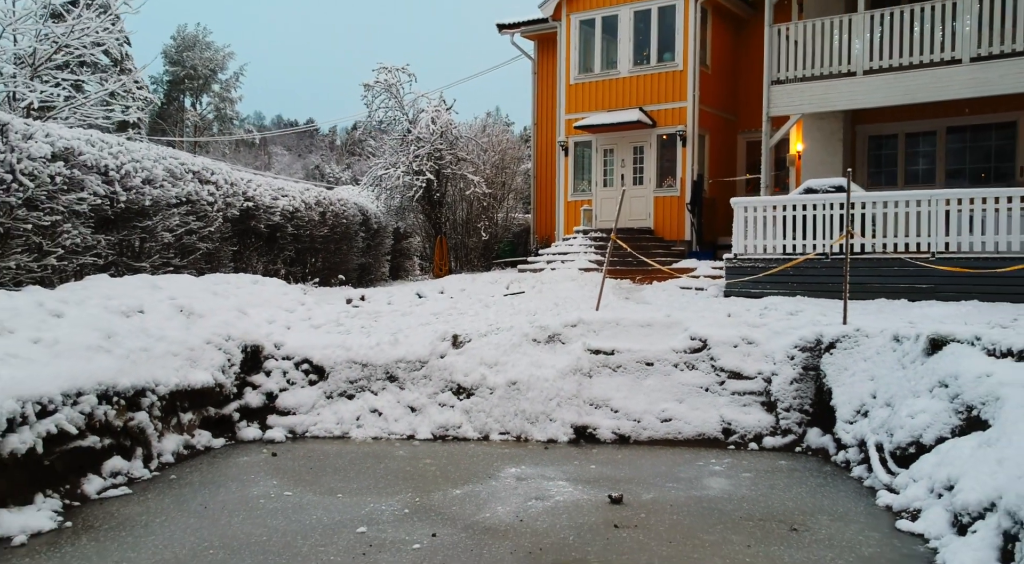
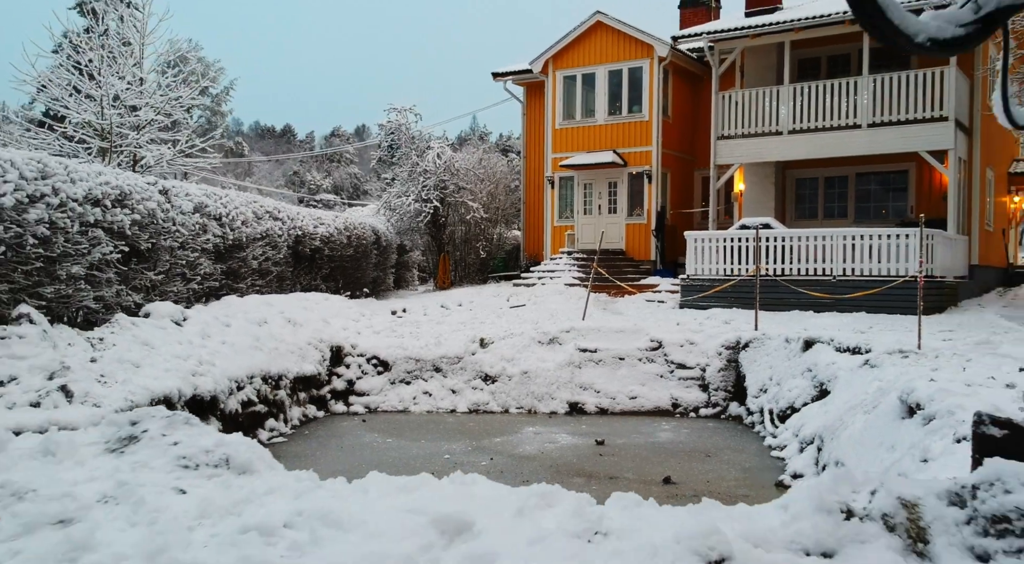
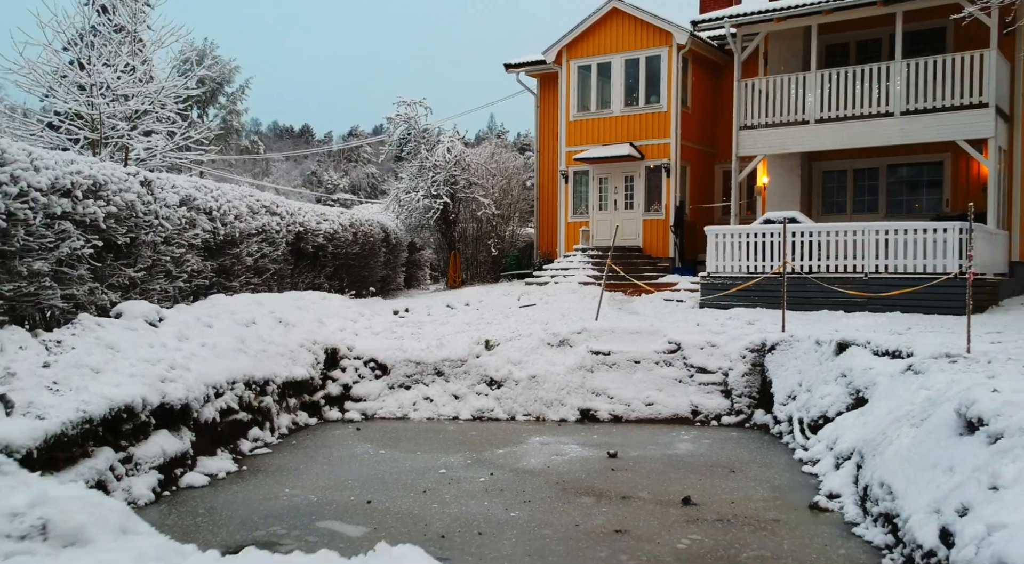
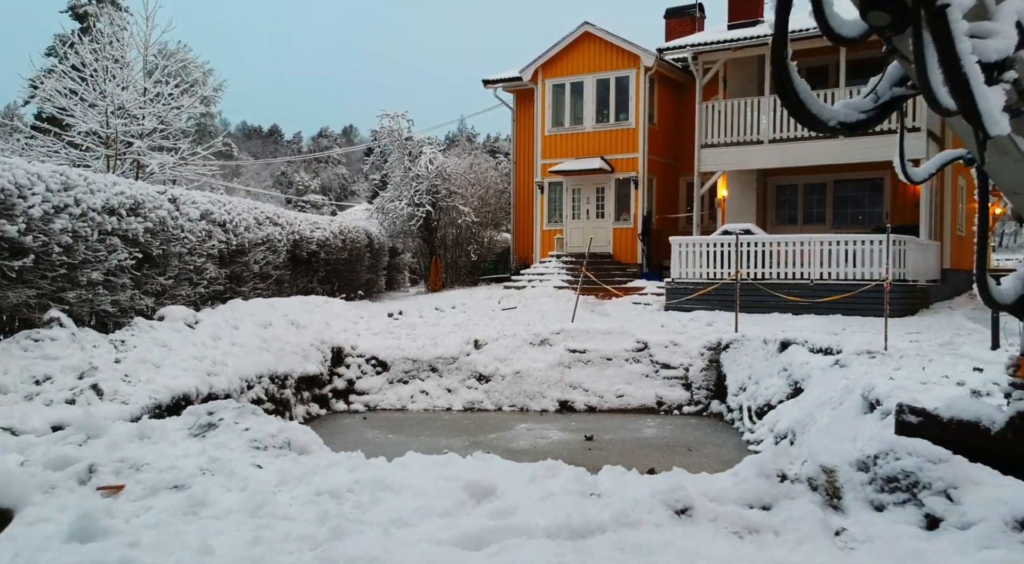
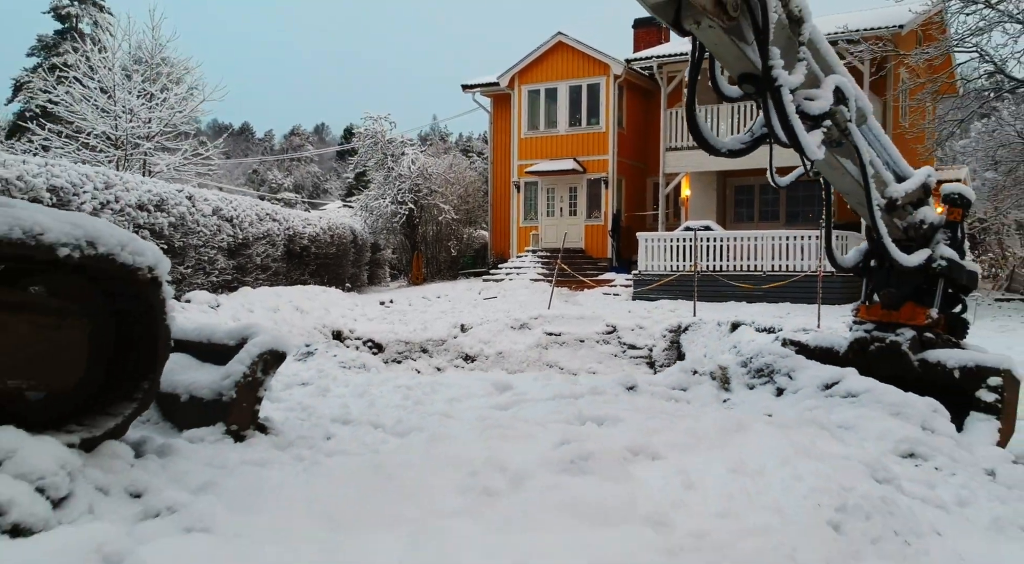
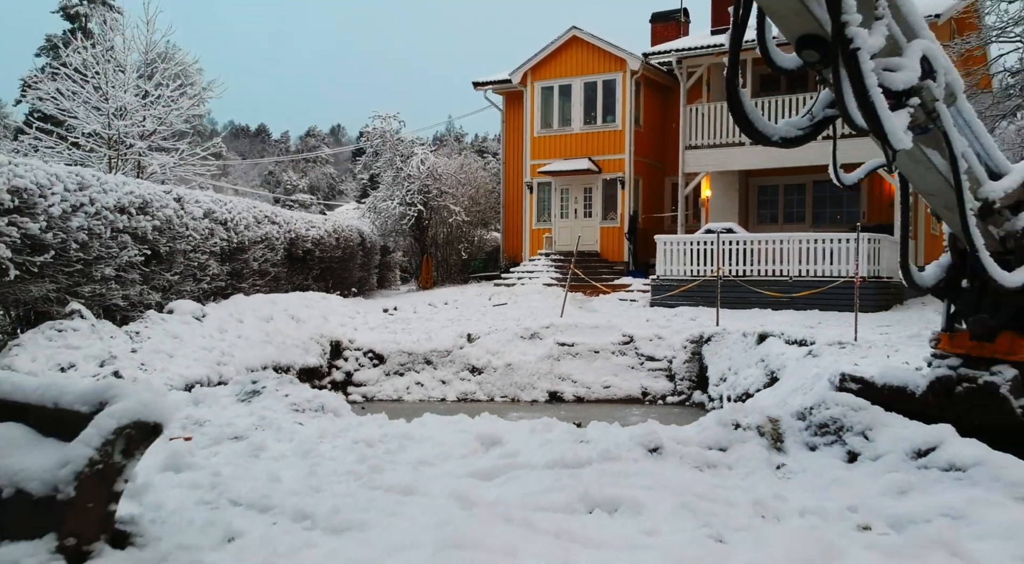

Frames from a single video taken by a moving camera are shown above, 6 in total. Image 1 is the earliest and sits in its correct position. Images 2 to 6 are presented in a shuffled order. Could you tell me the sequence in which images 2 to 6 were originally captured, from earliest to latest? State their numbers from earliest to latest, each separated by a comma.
3, 2, 4, 6, 5
